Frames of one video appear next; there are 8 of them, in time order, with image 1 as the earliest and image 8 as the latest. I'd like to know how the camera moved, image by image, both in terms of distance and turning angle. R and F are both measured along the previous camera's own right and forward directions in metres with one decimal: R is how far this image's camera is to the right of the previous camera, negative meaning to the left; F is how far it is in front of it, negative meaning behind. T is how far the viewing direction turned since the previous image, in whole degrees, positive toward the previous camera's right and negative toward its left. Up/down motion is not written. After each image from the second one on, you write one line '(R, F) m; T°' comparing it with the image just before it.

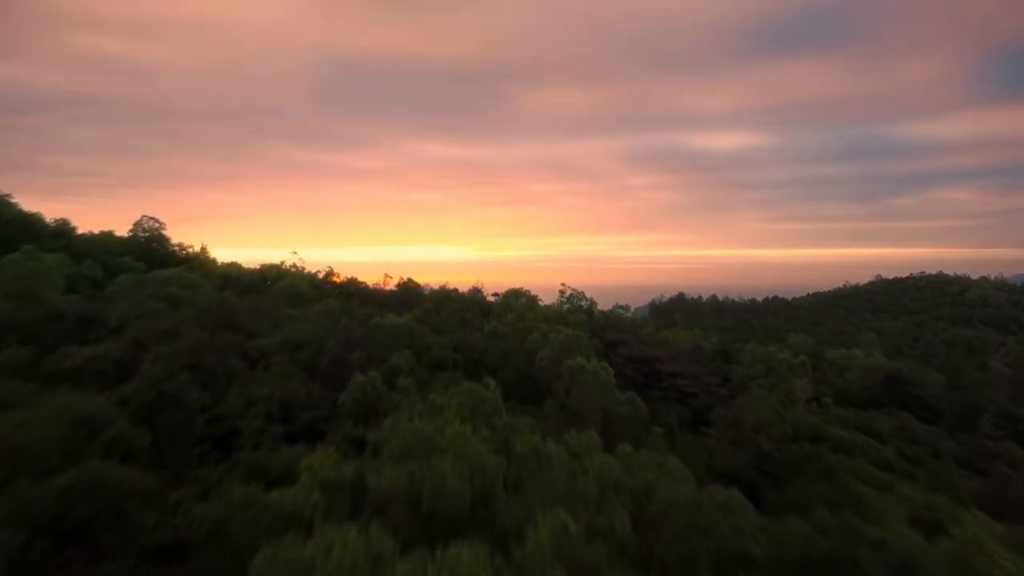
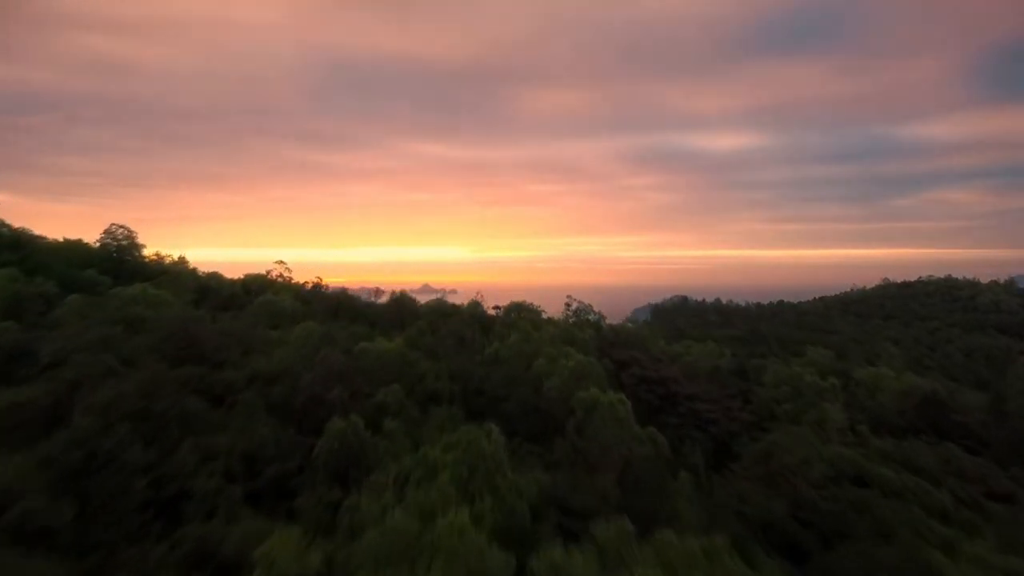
(-0.1, +1.2) m; 0°
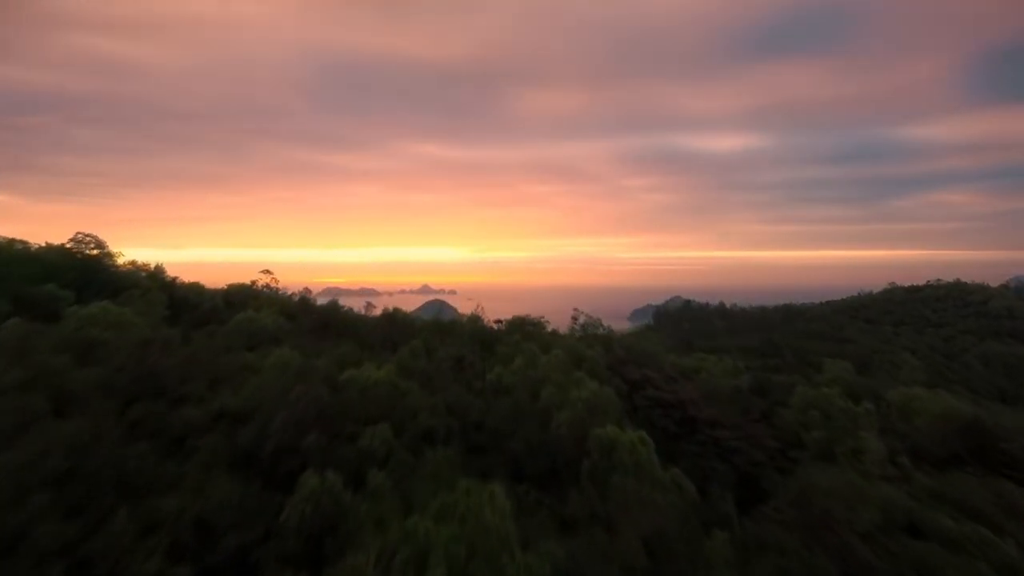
(-0.1, +1.1) m; 0°
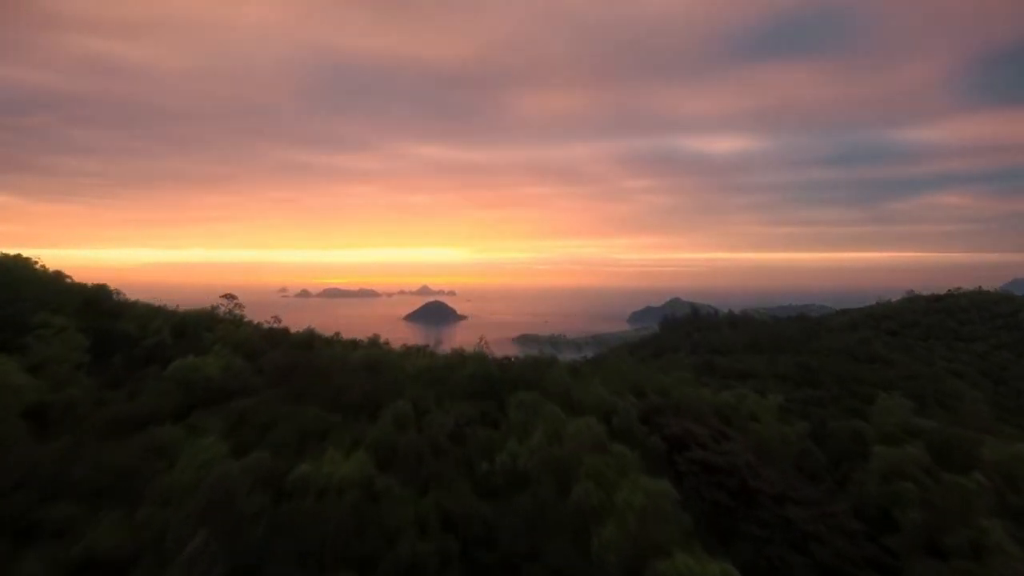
(-0.2, +2.4) m; 0°
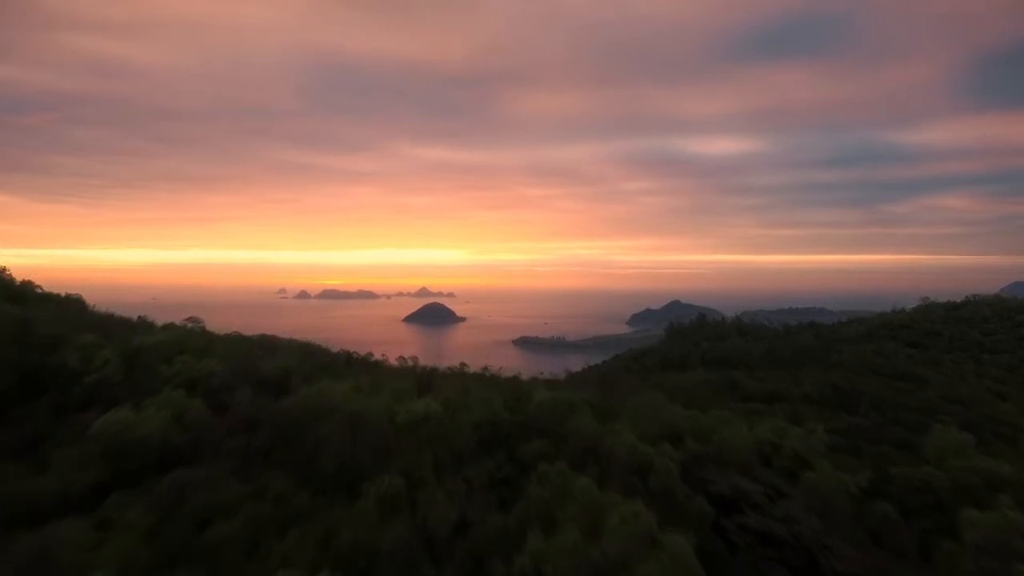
(-0.2, +1.8) m; 0°
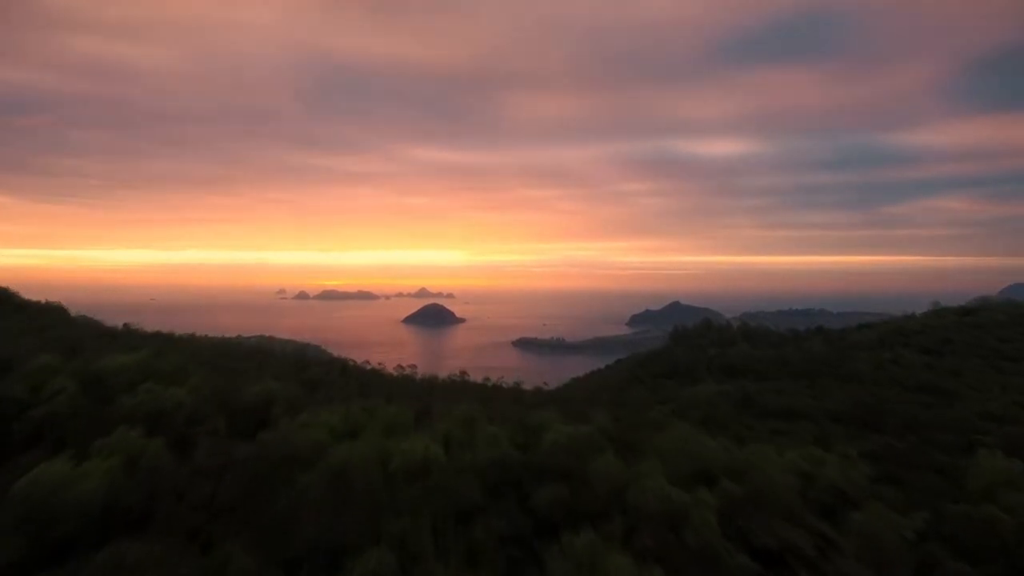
(-0.2, +1.2) m; 0°
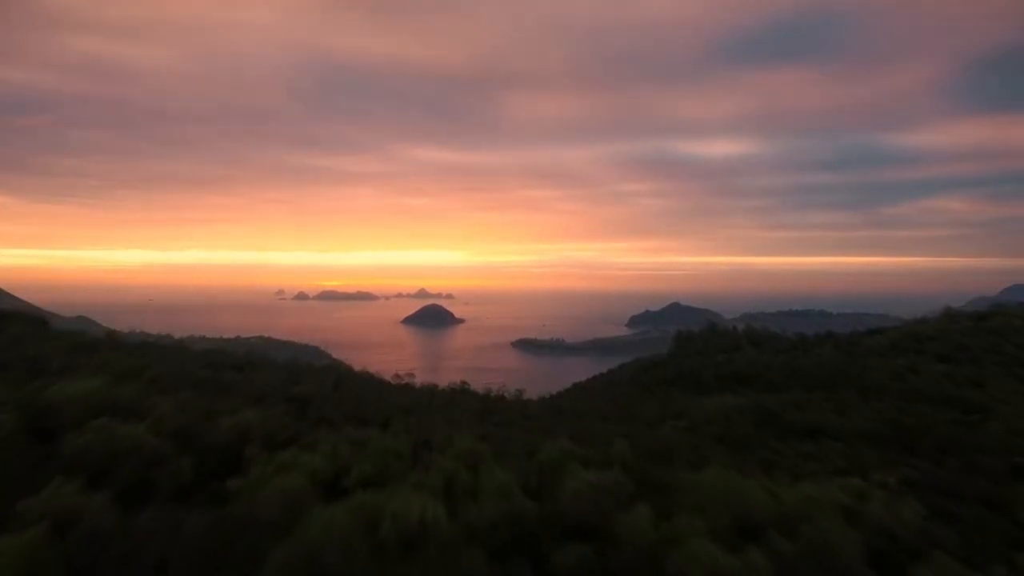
(-0.1, +1.2) m; 0°
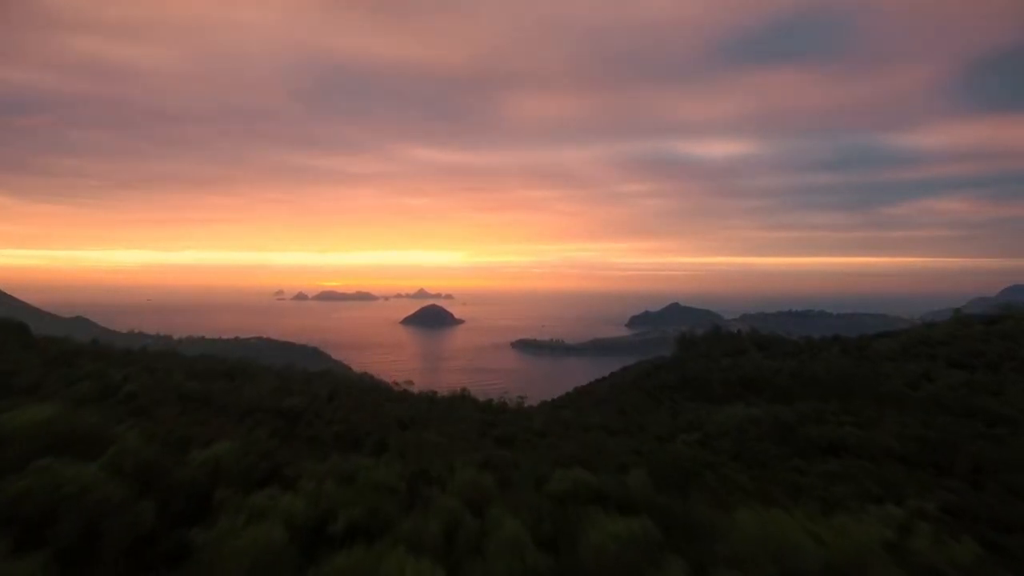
(-0.1, +1.0) m; 0°
